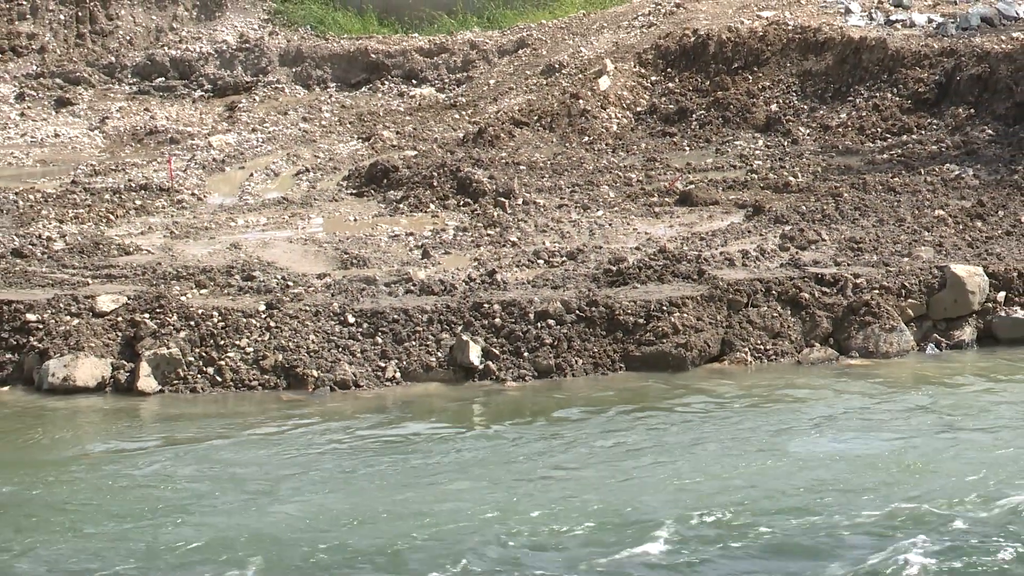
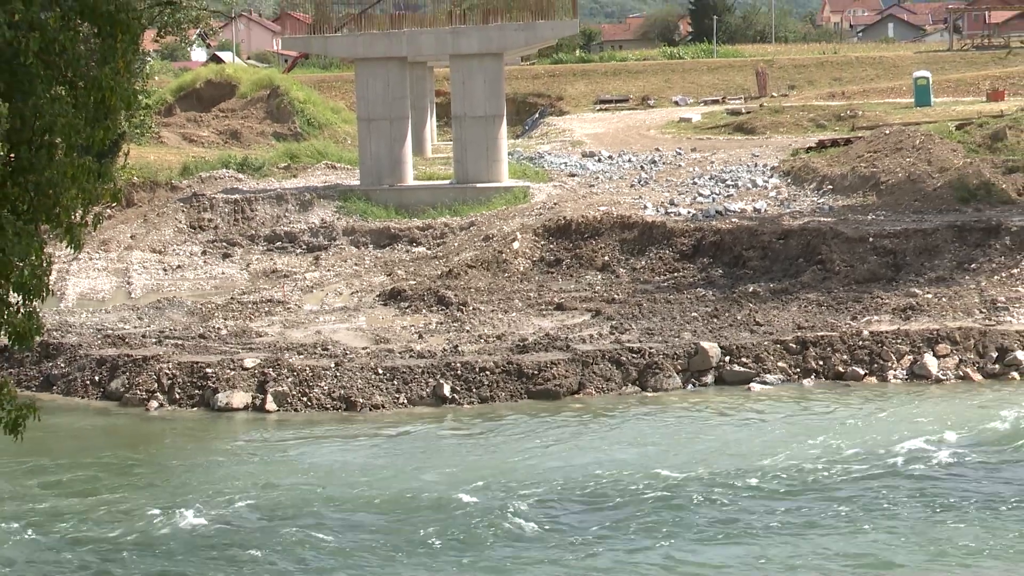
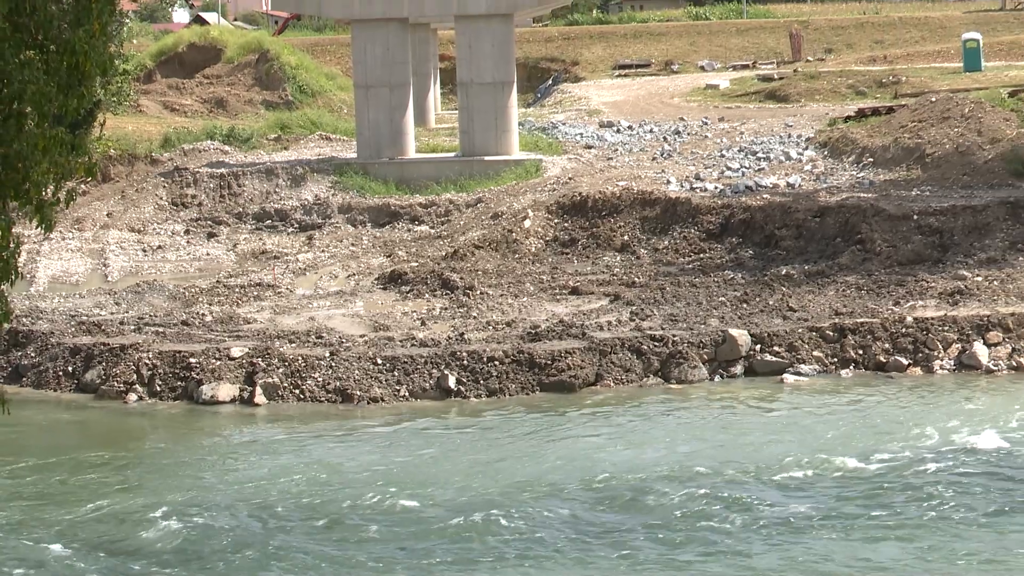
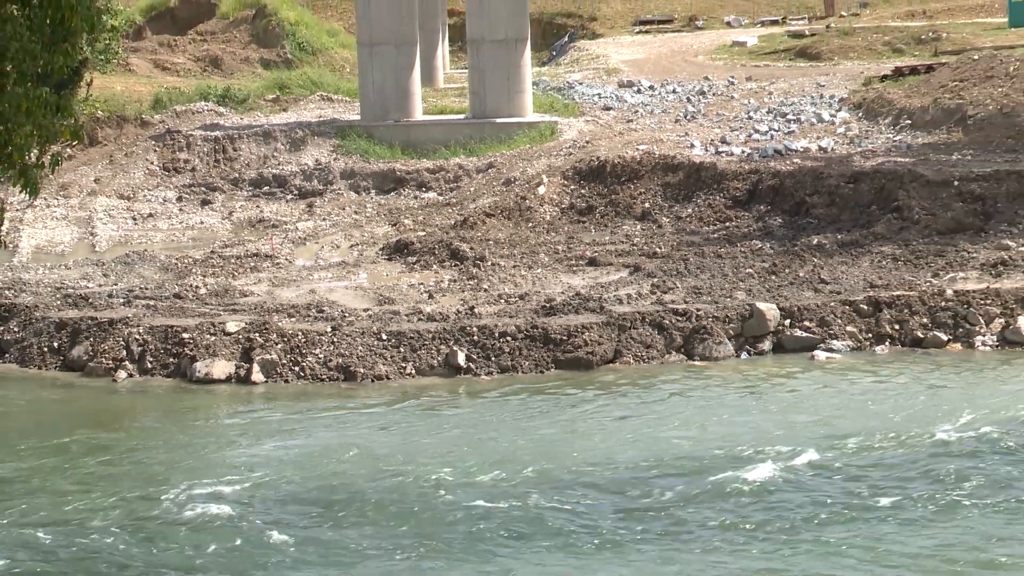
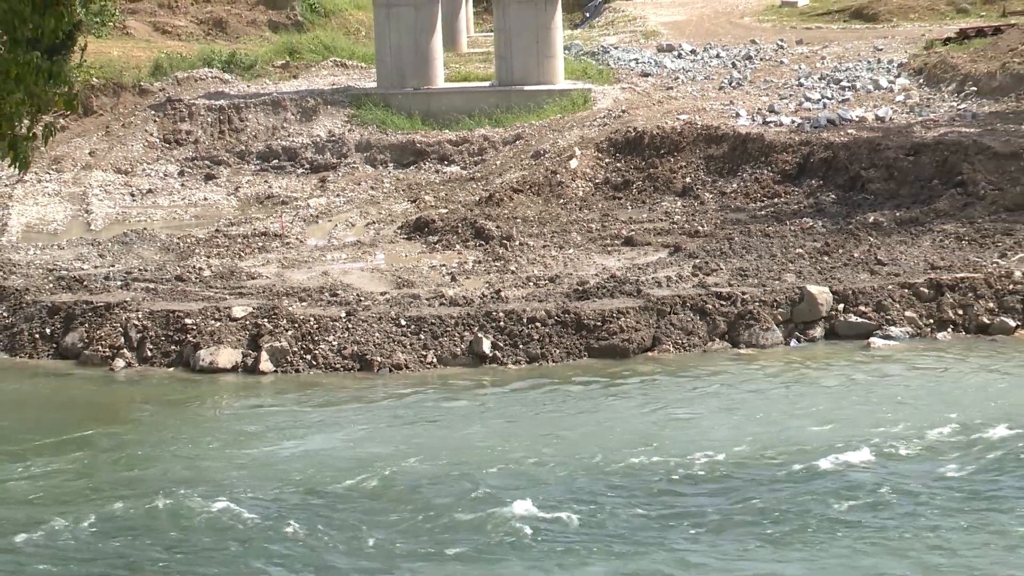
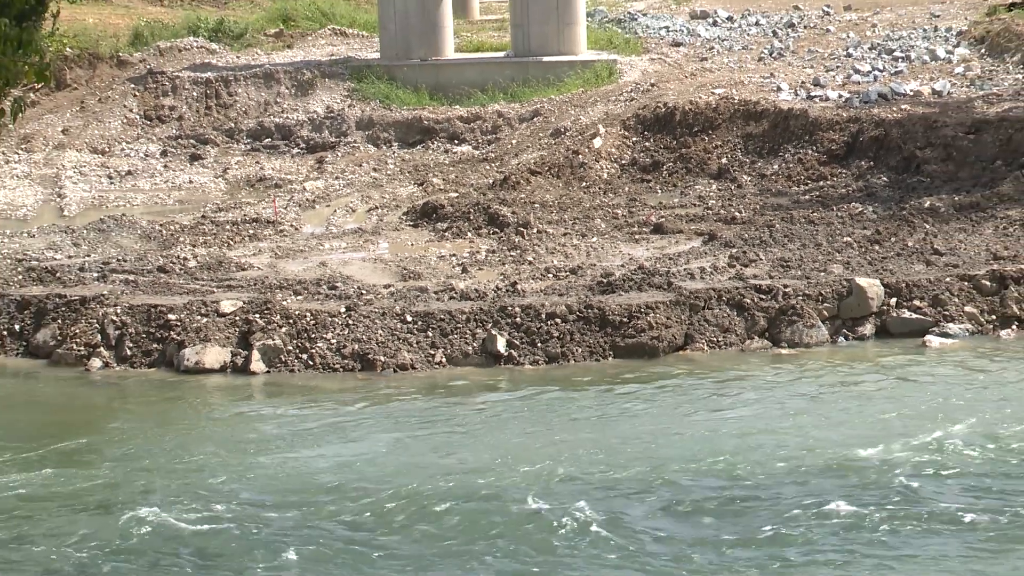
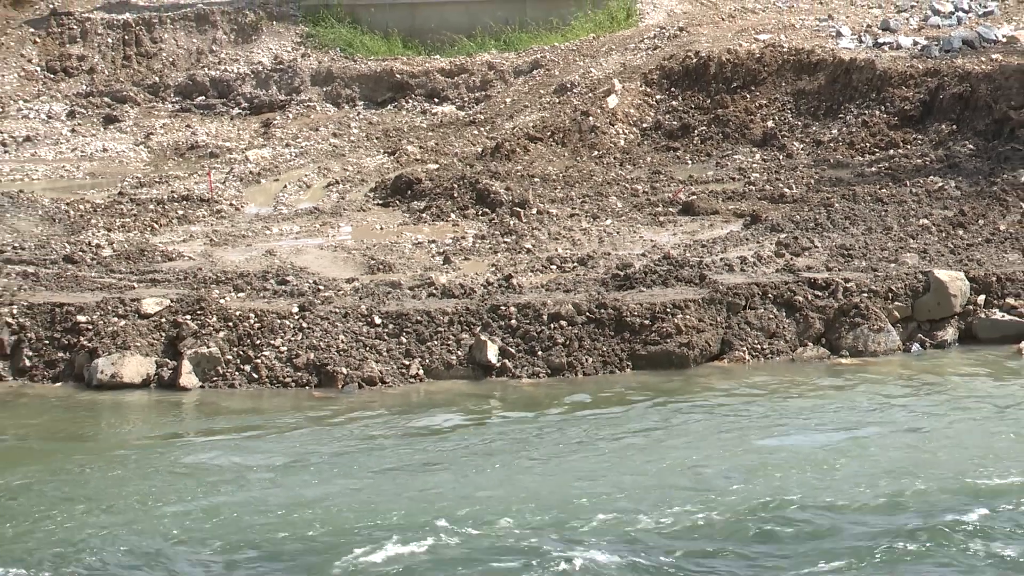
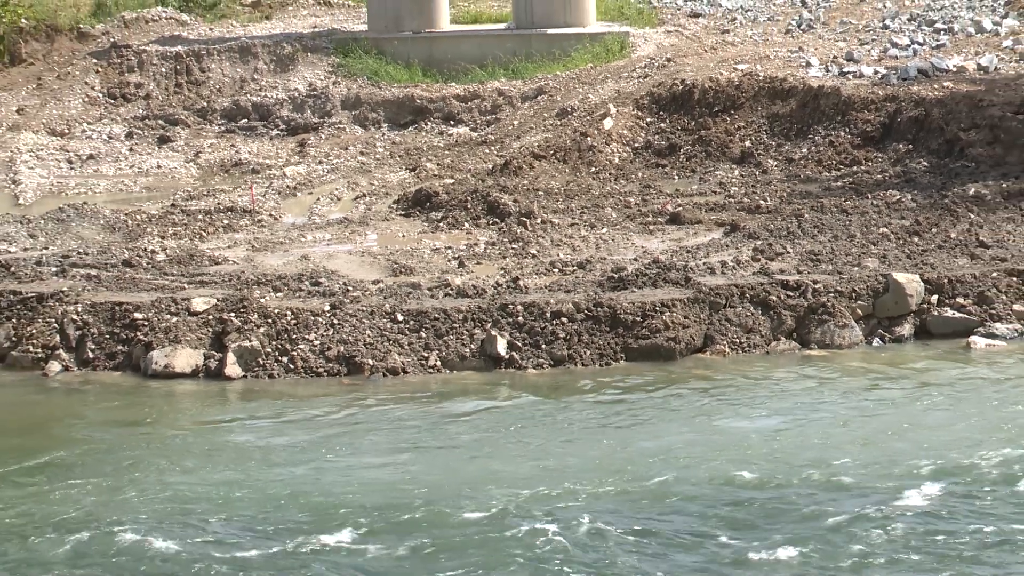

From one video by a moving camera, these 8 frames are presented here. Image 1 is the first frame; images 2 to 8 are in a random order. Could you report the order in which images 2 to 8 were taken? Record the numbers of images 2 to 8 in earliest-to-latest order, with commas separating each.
7, 8, 6, 5, 4, 3, 2
